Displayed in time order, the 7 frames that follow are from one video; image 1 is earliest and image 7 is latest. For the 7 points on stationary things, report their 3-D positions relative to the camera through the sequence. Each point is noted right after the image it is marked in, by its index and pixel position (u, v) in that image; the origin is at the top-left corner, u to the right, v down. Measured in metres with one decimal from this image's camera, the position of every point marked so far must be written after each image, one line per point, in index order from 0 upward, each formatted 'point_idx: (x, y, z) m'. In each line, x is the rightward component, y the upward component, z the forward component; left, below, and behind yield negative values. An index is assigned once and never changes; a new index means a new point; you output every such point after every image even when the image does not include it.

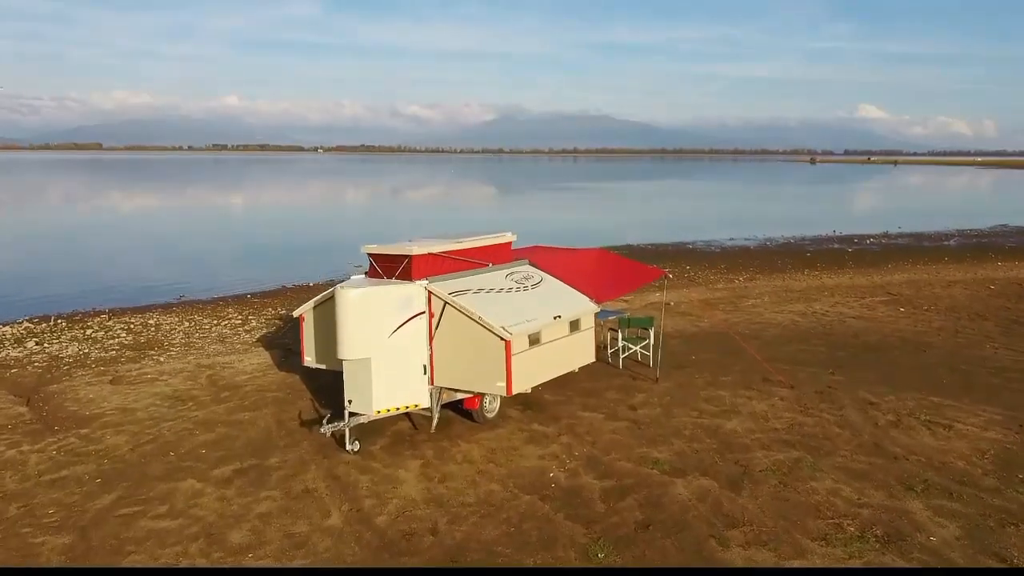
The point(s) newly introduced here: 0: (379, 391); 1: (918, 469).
0: (-1.9, -1.4, +9.9) m
1: (+5.4, -2.4, +9.5) m
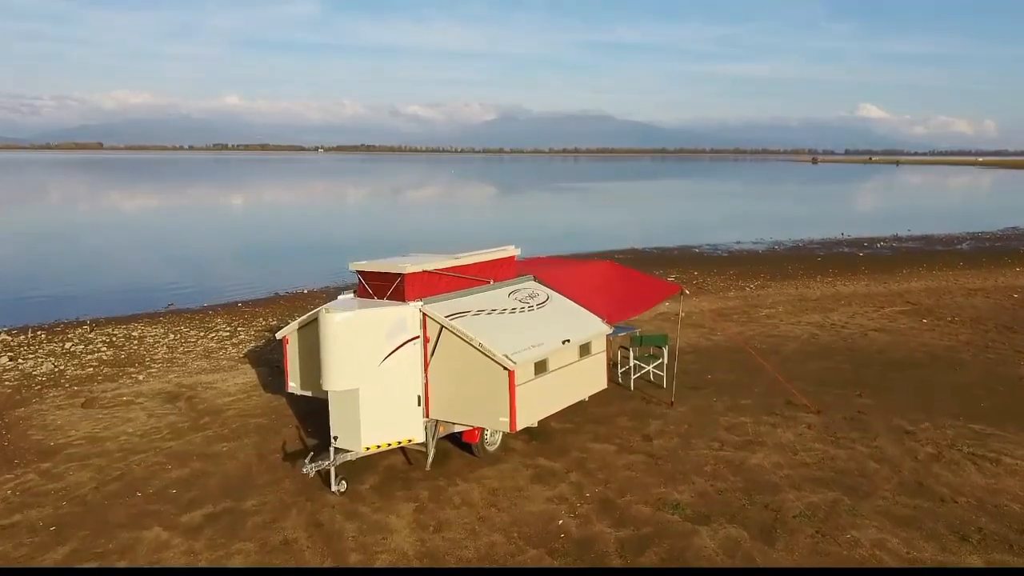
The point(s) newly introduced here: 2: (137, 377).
0: (-1.8, -1.7, +8.9) m
1: (+5.5, -2.7, +8.5) m
2: (-7.7, -1.8, +14.6) m
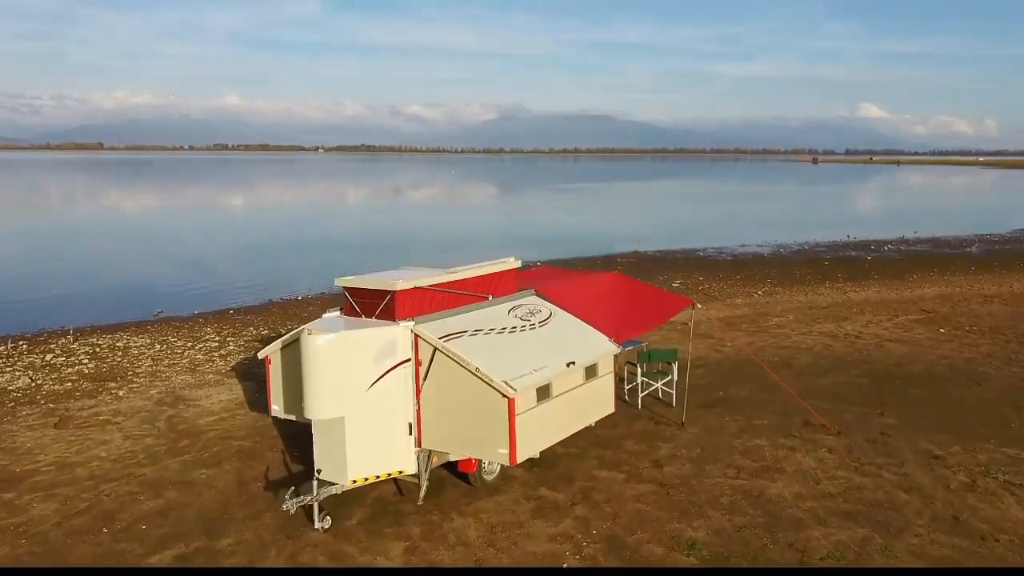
0: (-1.8, -1.9, +8.2) m
1: (+5.5, -2.9, +7.7) m
2: (-7.7, -2.1, +13.9) m
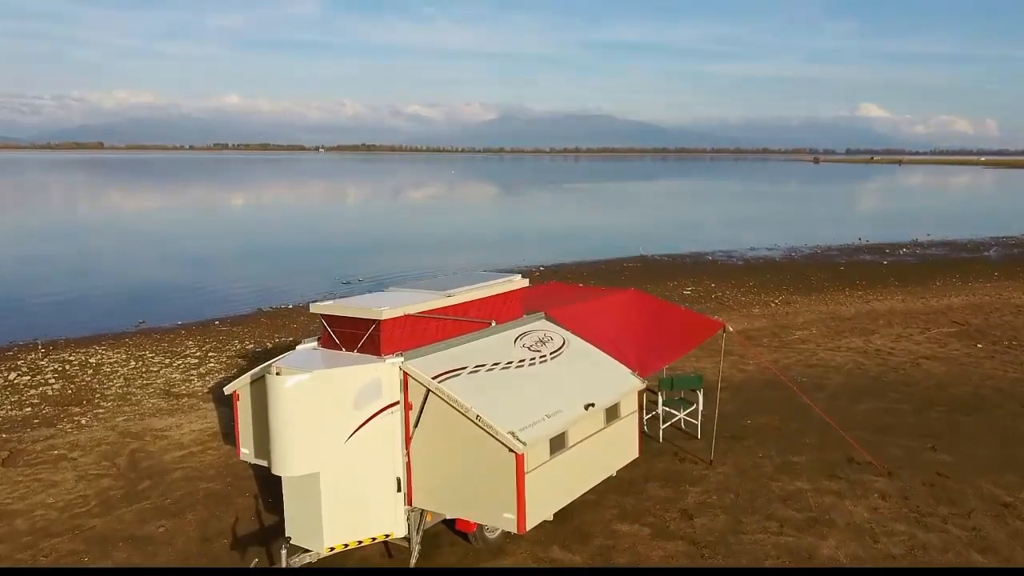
0: (-1.7, -2.2, +6.8) m
1: (+5.6, -3.2, +6.4) m
2: (-7.7, -2.3, +12.5) m
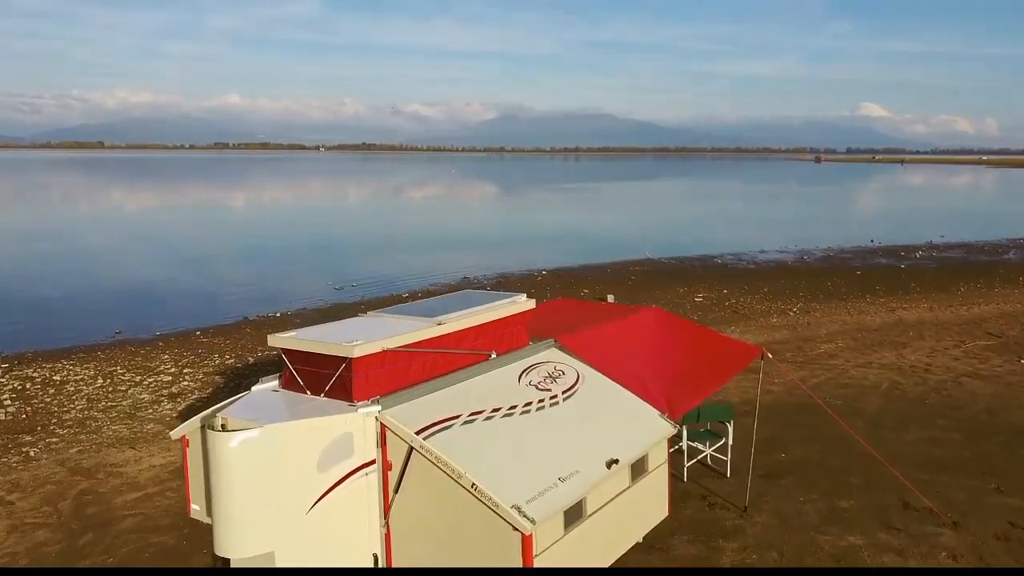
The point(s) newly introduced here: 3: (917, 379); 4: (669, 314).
0: (-1.7, -2.5, +5.4) m
1: (+5.6, -3.5, +5.0) m
2: (-7.6, -2.6, +11.1) m
3: (+8.3, -1.8, +14.5) m
4: (+2.0, -0.3, +9.1) m
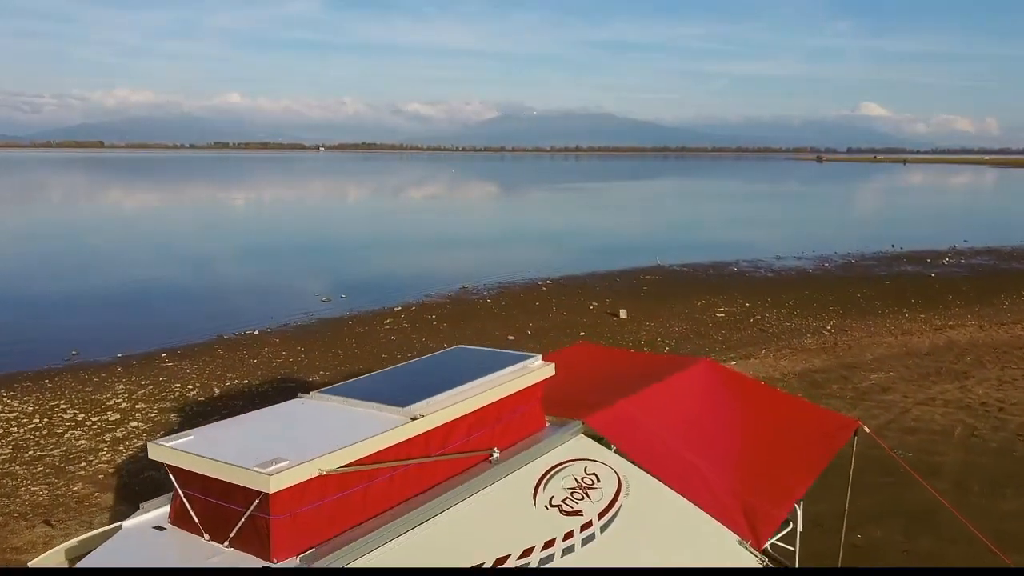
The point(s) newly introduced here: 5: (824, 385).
0: (-1.6, -2.9, +3.2) m
1: (+5.7, -3.9, +2.8) m
2: (-7.5, -3.0, +9.0) m
3: (+8.3, -2.3, +12.3) m
4: (+2.1, -0.8, +6.9) m
5: (+6.3, -1.9, +14.4) m
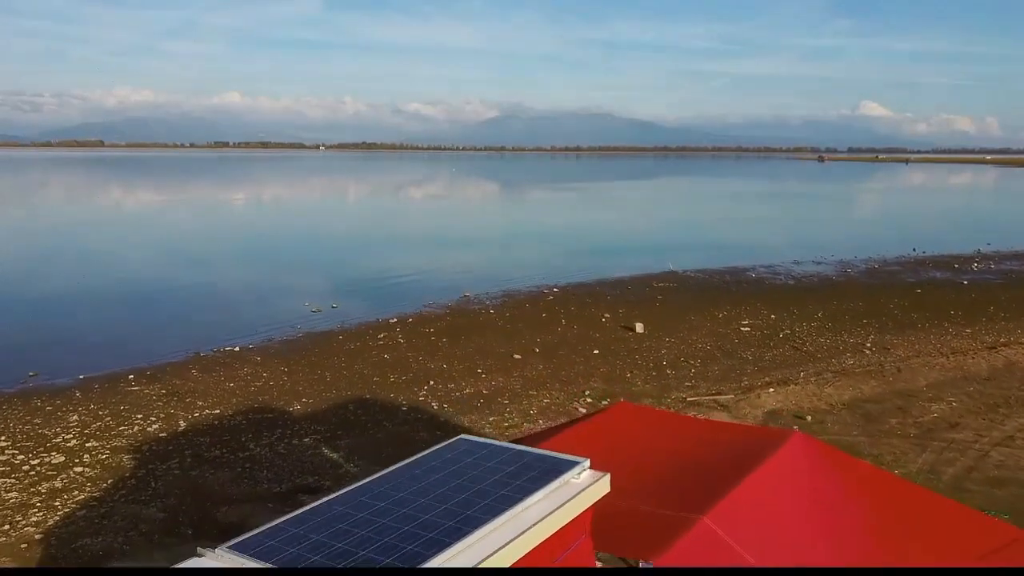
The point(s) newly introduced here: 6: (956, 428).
0: (-1.5, -3.3, +1.4) m
1: (+5.8, -4.3, +0.9) m
2: (-7.4, -3.4, +7.1) m
3: (+8.5, -2.6, +10.4) m
4: (+2.2, -1.1, +5.1) m
5: (+6.5, -2.3, +12.5) m
6: (+7.5, -2.3, +12.0) m
